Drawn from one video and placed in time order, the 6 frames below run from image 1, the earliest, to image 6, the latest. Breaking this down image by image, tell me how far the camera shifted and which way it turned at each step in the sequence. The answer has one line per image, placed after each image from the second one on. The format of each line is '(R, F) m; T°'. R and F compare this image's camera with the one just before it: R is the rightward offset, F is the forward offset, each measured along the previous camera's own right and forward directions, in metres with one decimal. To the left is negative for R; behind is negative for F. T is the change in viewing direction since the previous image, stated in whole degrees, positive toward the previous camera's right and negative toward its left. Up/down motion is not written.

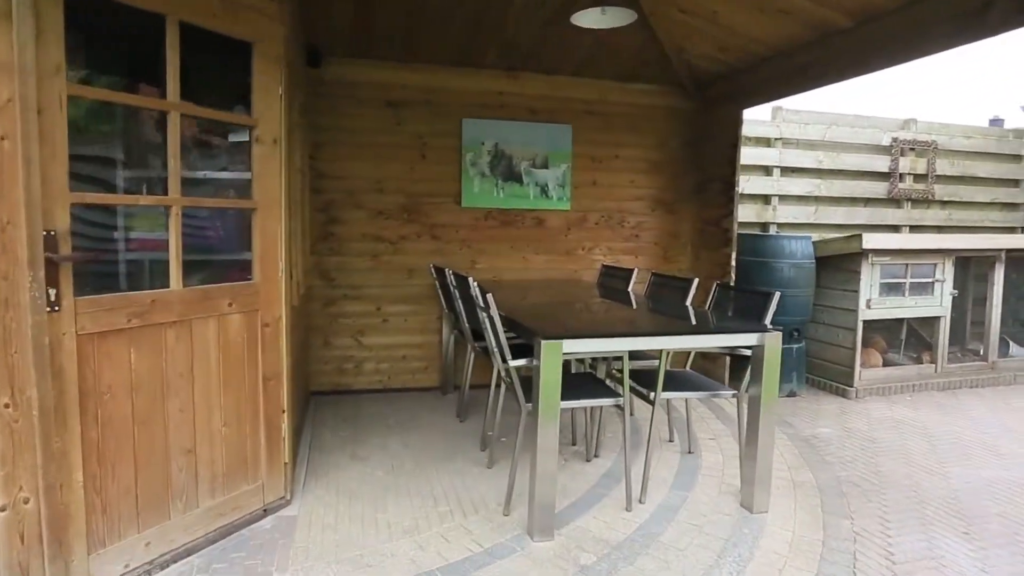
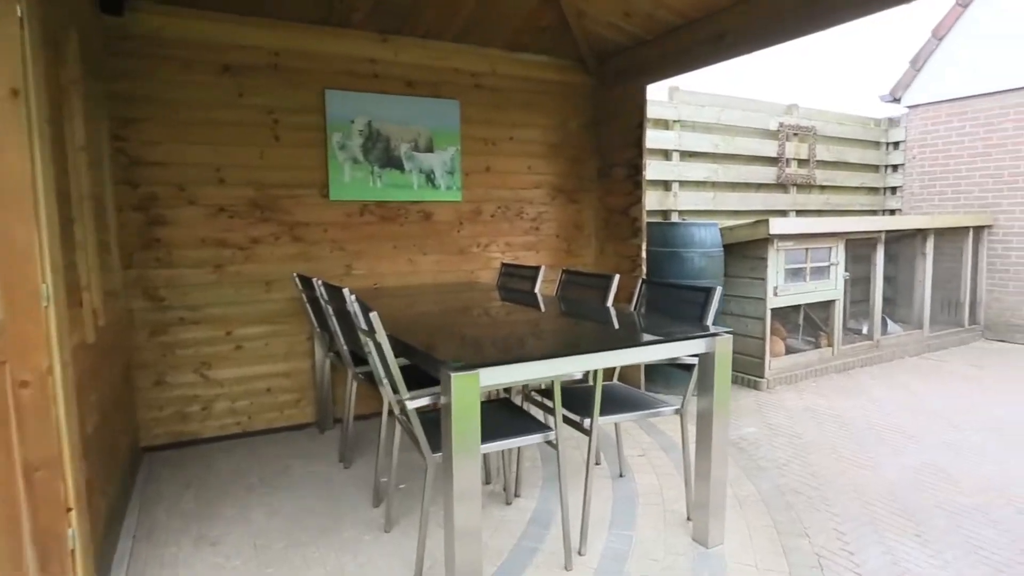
(-0.1, +0.6) m; +11°
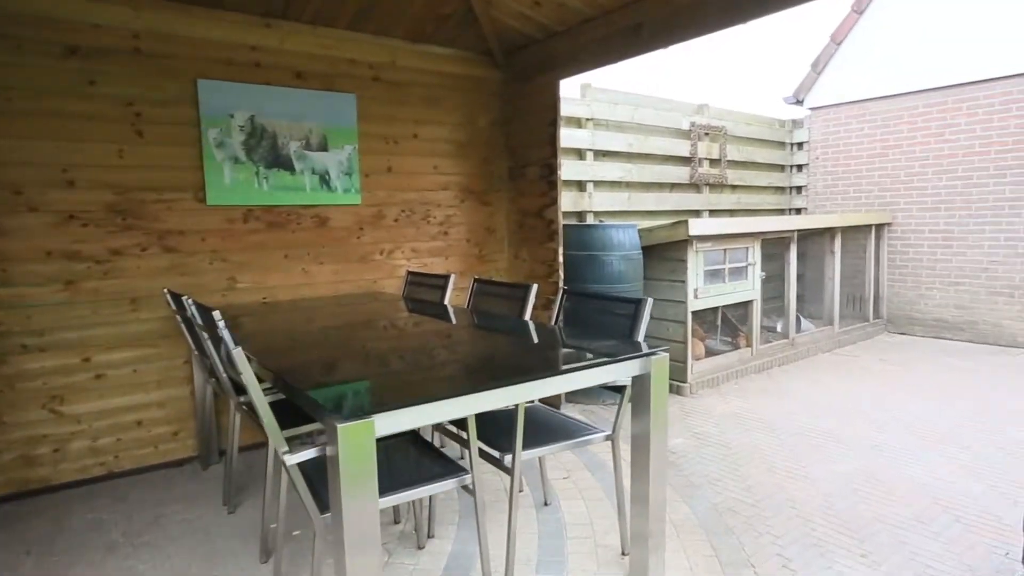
(+0.1, +0.3) m; +7°
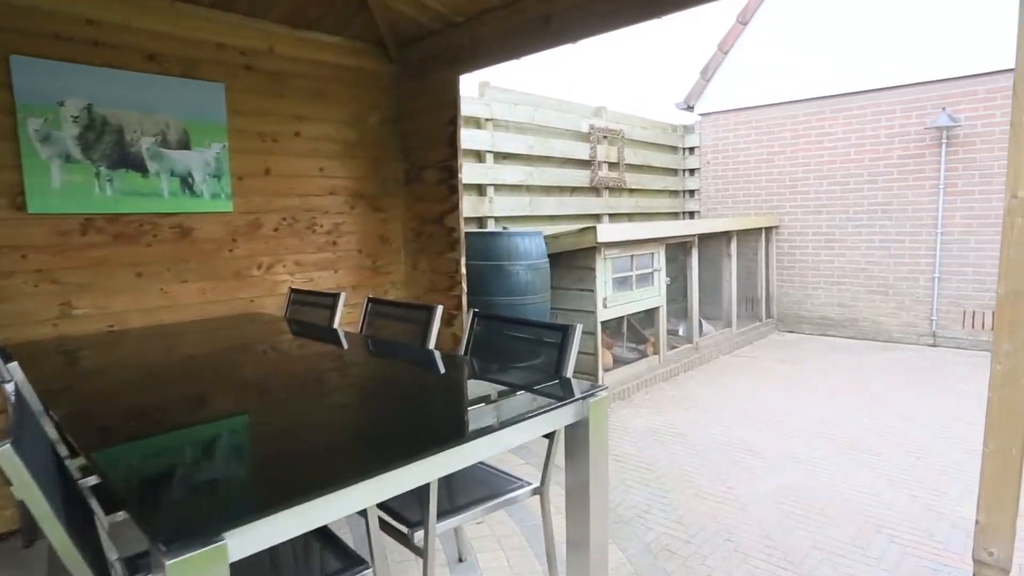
(0.0, +0.3) m; +10°
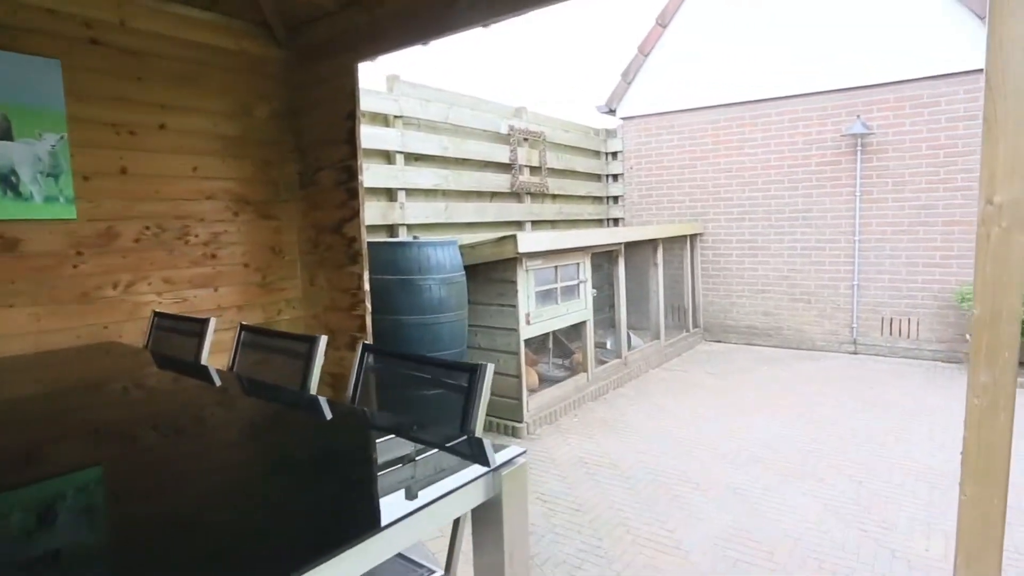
(+0.1, +0.4) m; +7°
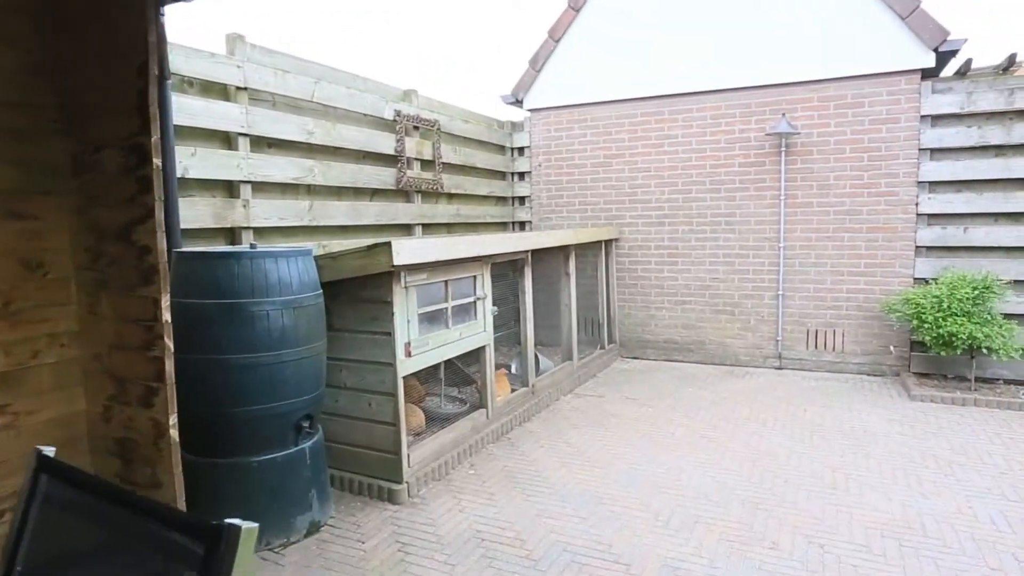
(+0.2, +0.7) m; +8°
